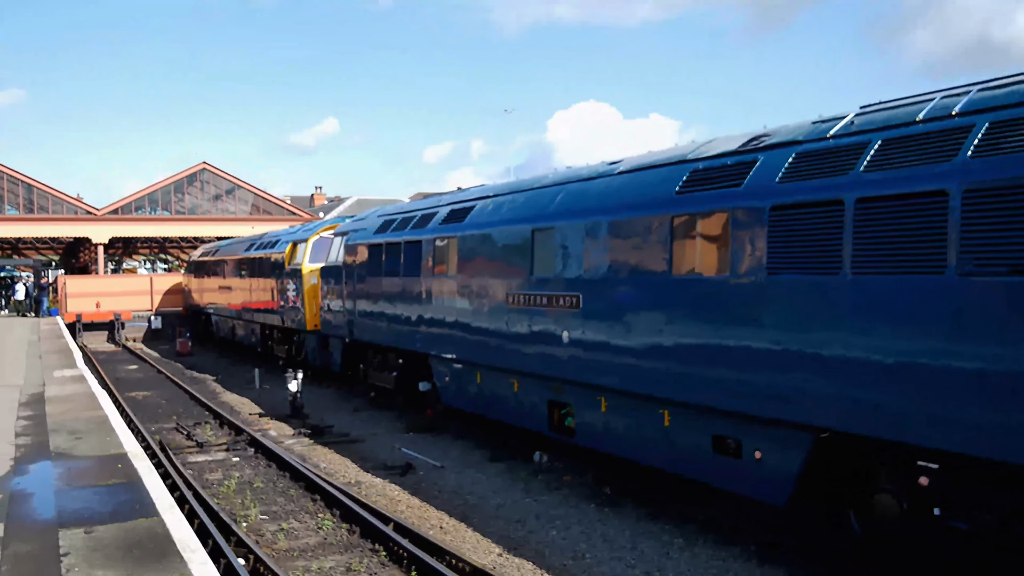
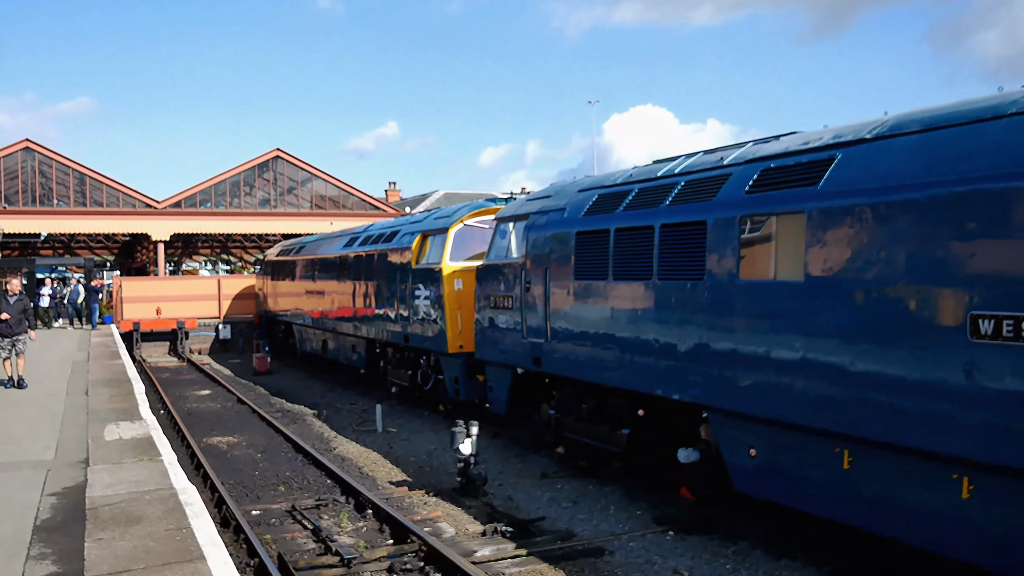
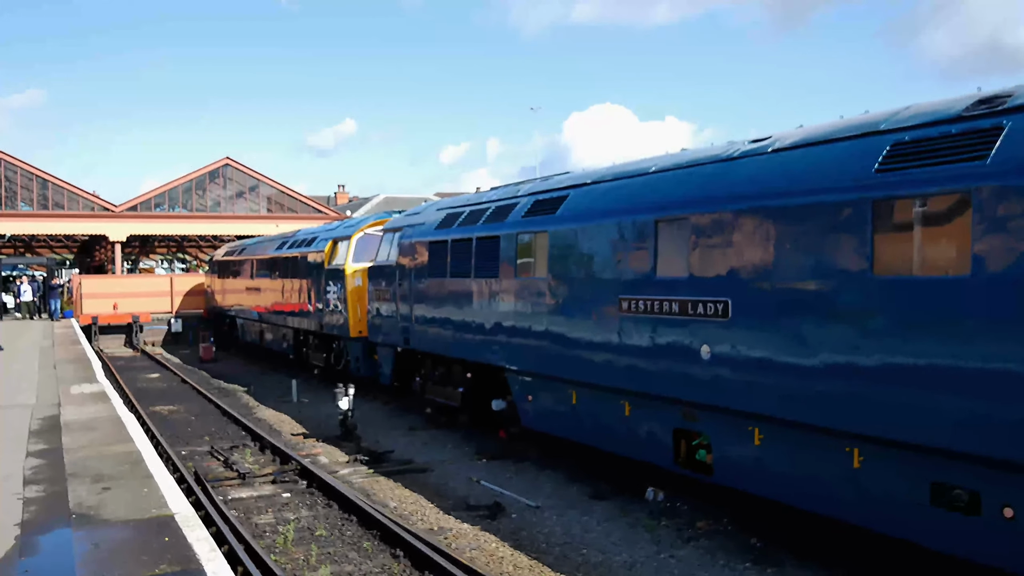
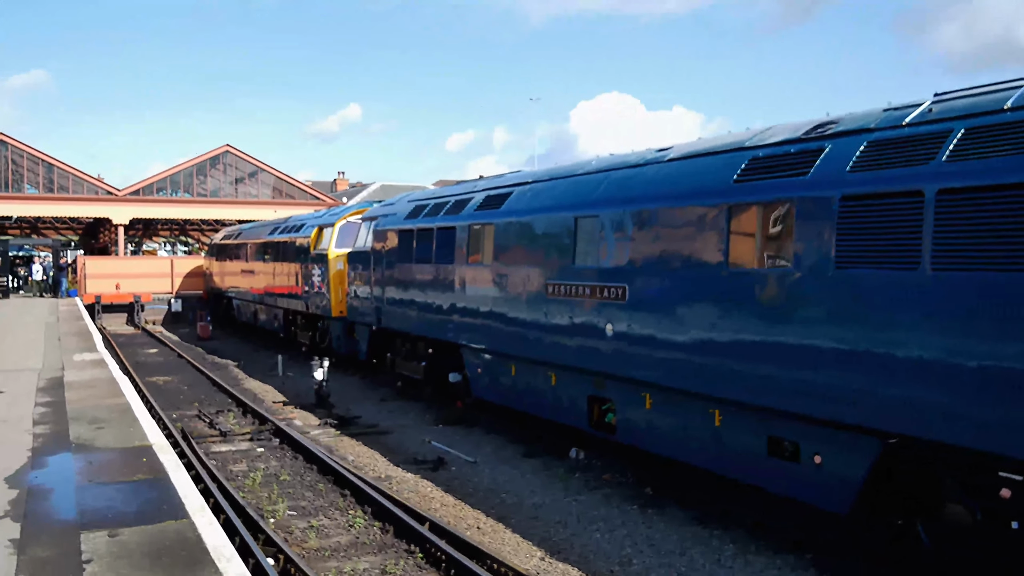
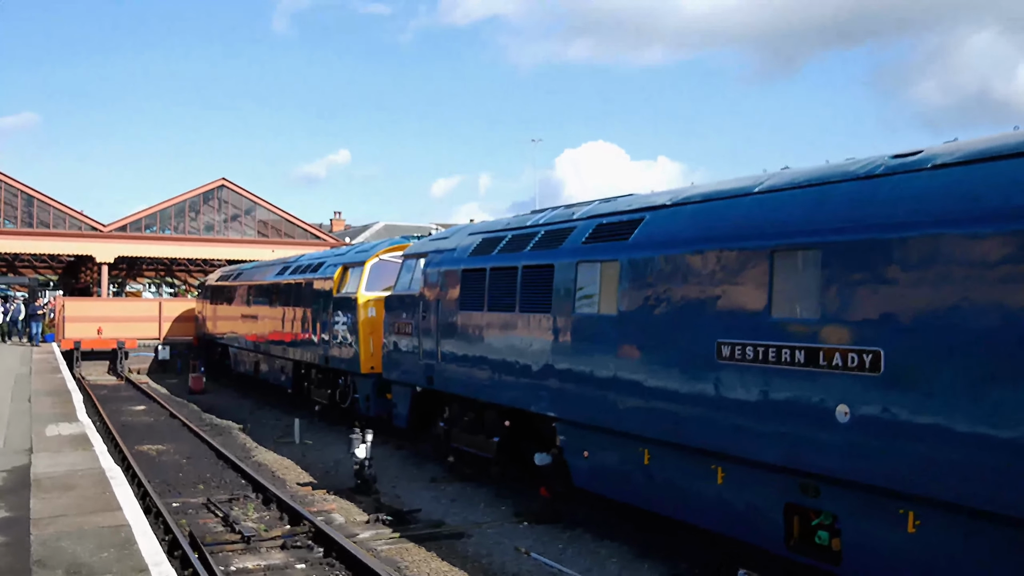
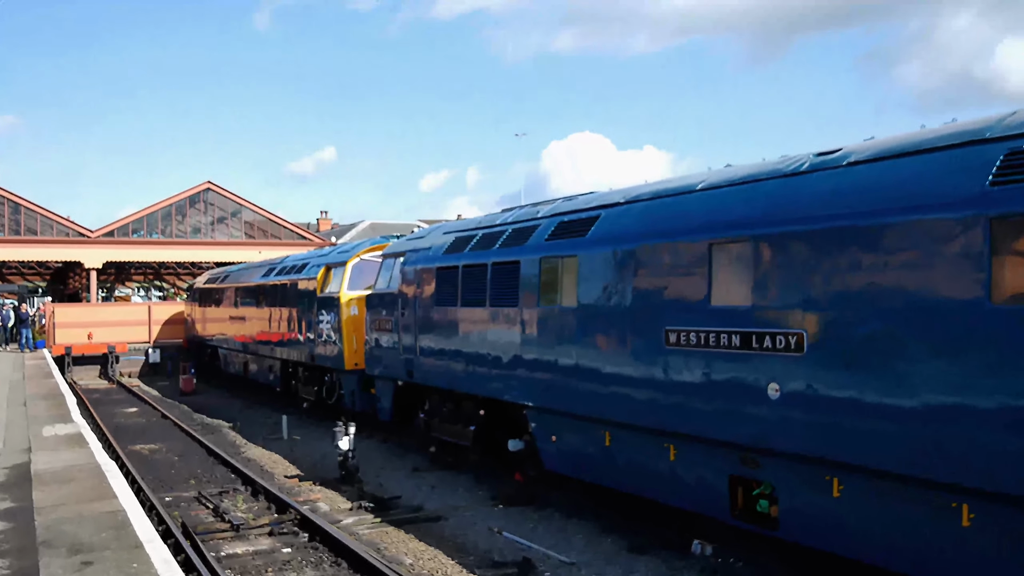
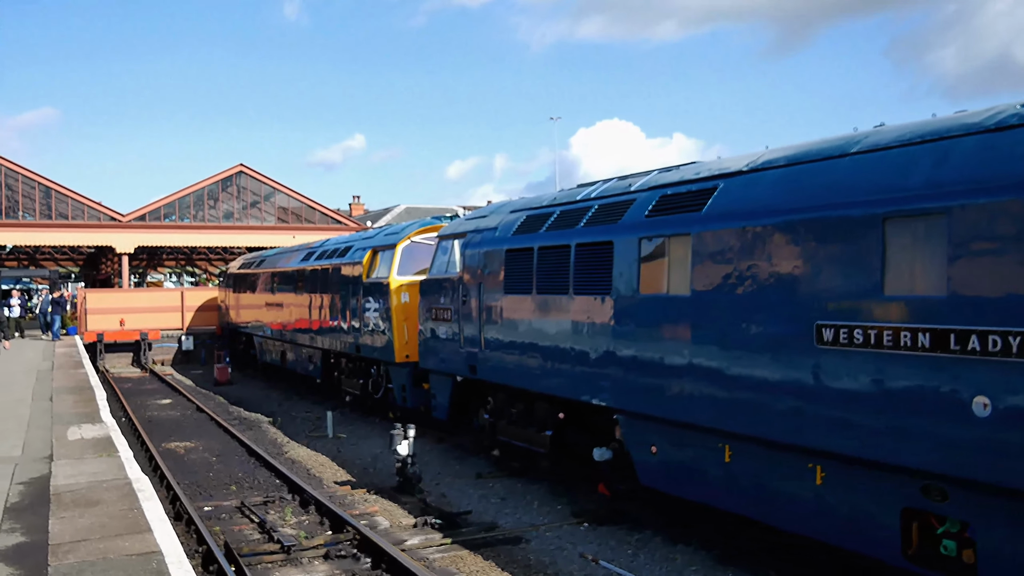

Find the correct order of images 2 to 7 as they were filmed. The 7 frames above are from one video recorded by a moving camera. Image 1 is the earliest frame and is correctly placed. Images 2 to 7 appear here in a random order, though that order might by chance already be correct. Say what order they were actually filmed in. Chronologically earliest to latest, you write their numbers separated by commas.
4, 3, 6, 5, 7, 2
